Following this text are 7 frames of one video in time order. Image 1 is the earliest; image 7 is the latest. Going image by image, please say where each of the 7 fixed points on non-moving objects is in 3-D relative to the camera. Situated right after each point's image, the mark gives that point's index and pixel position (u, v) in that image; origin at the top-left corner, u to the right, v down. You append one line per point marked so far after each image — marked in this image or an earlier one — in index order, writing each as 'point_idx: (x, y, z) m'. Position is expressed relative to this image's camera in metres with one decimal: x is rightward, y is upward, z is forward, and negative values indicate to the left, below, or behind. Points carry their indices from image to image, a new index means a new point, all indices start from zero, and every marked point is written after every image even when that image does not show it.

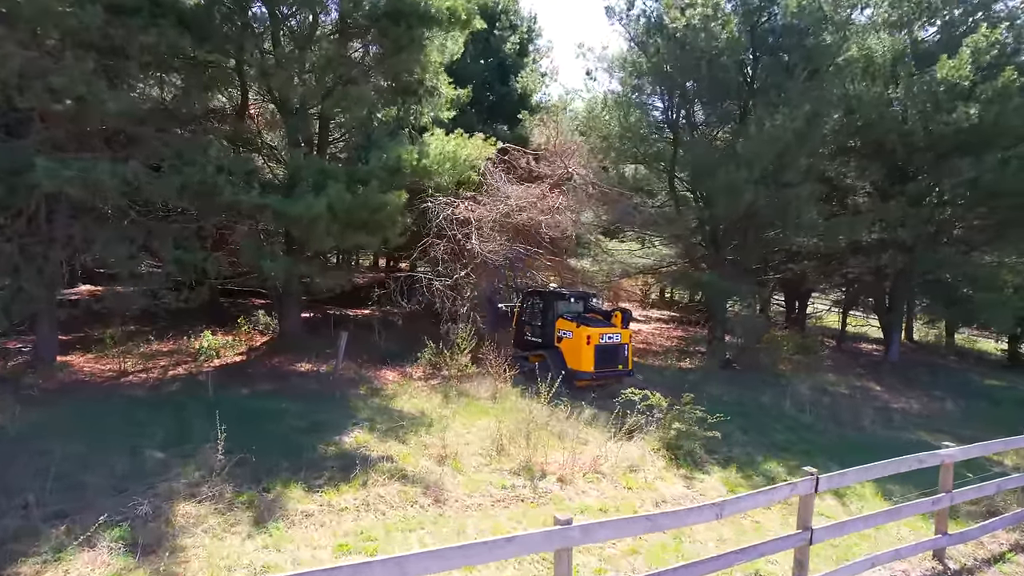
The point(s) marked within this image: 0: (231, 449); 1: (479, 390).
0: (-2.9, -1.7, +6.8) m
1: (-0.5, -1.6, +9.9) m
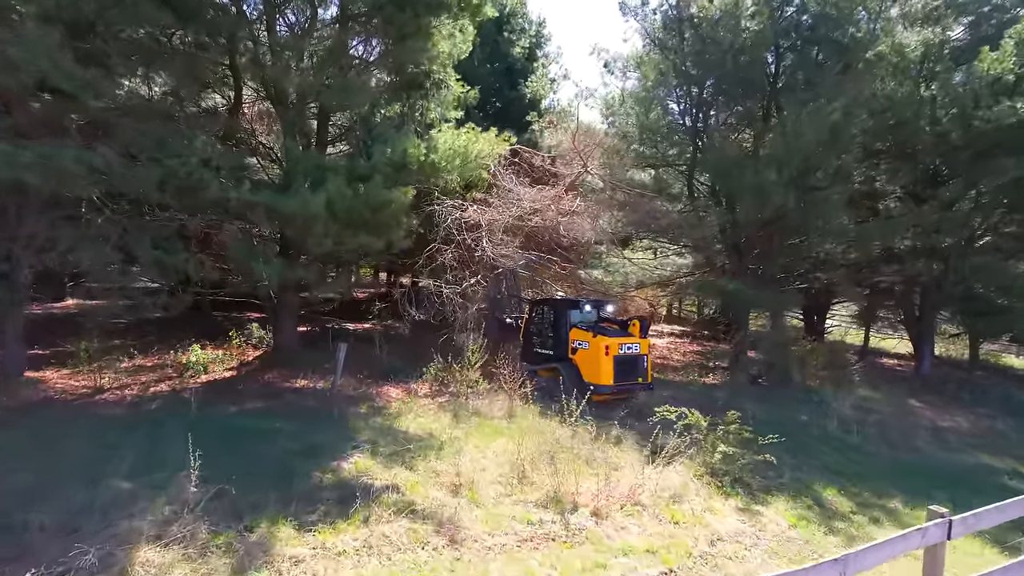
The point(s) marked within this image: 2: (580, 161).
0: (-2.7, -1.7, +5.8) m
1: (-0.3, -1.7, +8.9) m
2: (+1.4, +2.7, +13.7) m
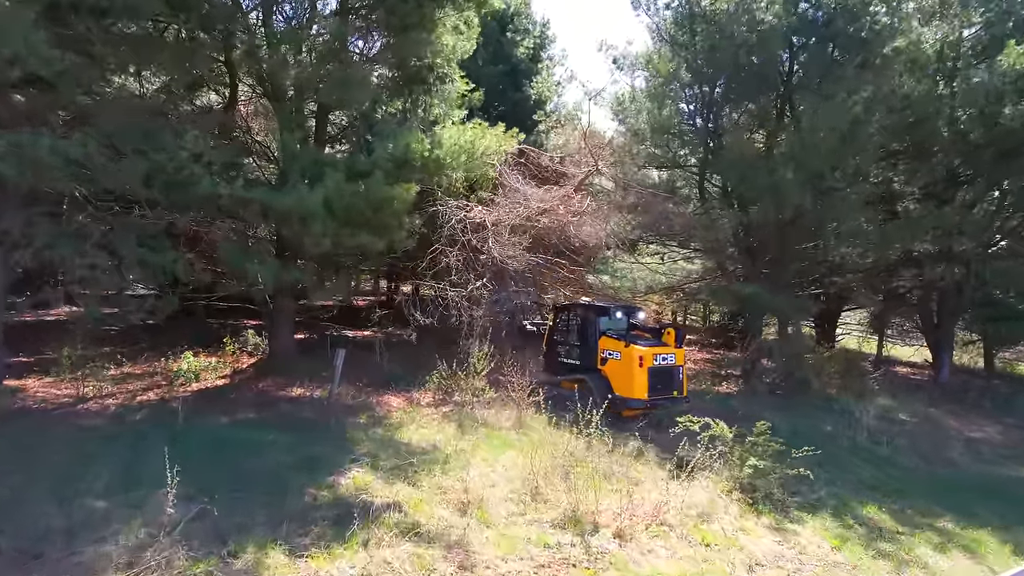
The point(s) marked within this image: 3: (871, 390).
0: (-2.6, -1.7, +5.3) m
1: (-0.1, -1.7, +8.4) m
2: (+1.6, +2.6, +13.3) m
3: (+7.0, -2.0, +12.7) m
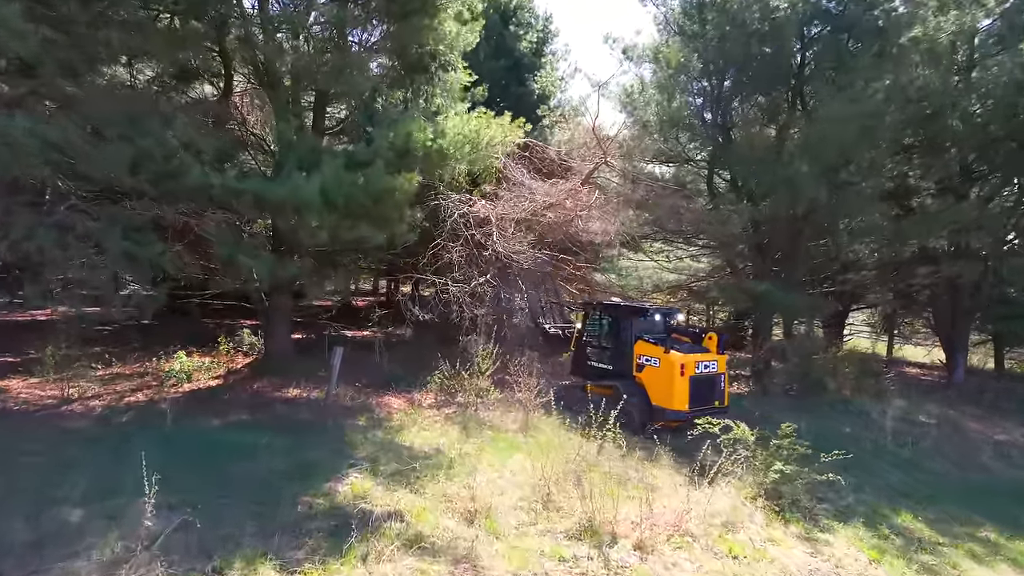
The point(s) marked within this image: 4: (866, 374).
0: (-2.5, -1.6, +4.9) m
1: (-0.1, -1.6, +8.0) m
2: (+1.6, +2.6, +12.9) m
3: (+7.1, -1.9, +12.3) m
4: (+6.9, -1.7, +12.7) m
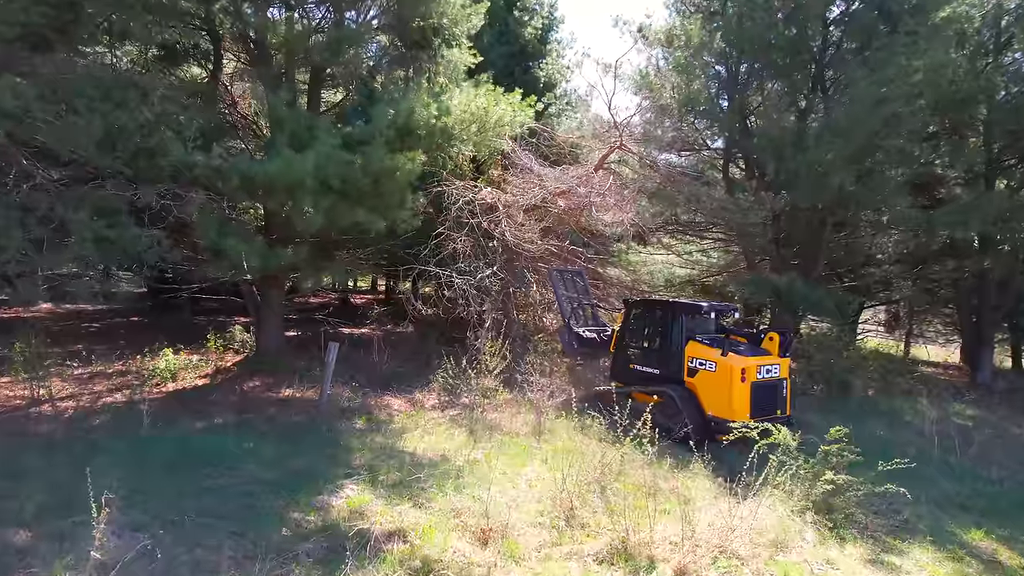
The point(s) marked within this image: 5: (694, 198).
0: (-2.4, -1.5, +4.2) m
1: (+0.1, -1.5, +7.4) m
2: (+1.7, +2.7, +12.2) m
3: (+7.2, -1.8, +11.7) m
4: (+7.0, -1.6, +12.0) m
5: (+3.0, +1.5, +10.7) m
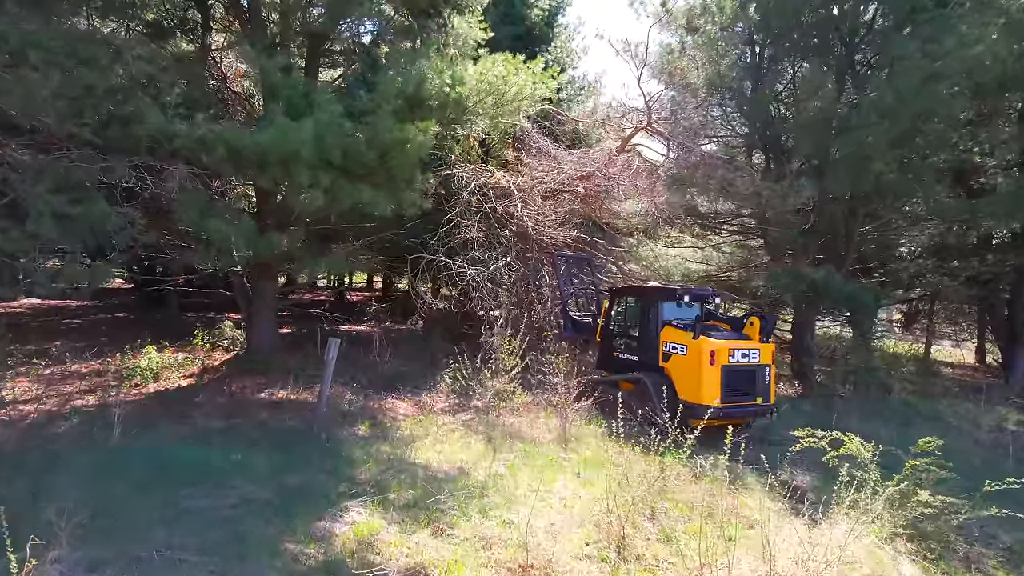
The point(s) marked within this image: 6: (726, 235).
0: (-2.1, -1.4, +3.4) m
1: (+0.3, -1.4, +6.5) m
2: (+1.9, +2.8, +11.4) m
3: (+7.4, -1.8, +10.9) m
4: (+7.2, -1.5, +11.3) m
5: (+3.2, +1.6, +9.9) m
6: (+4.1, +1.0, +12.2) m
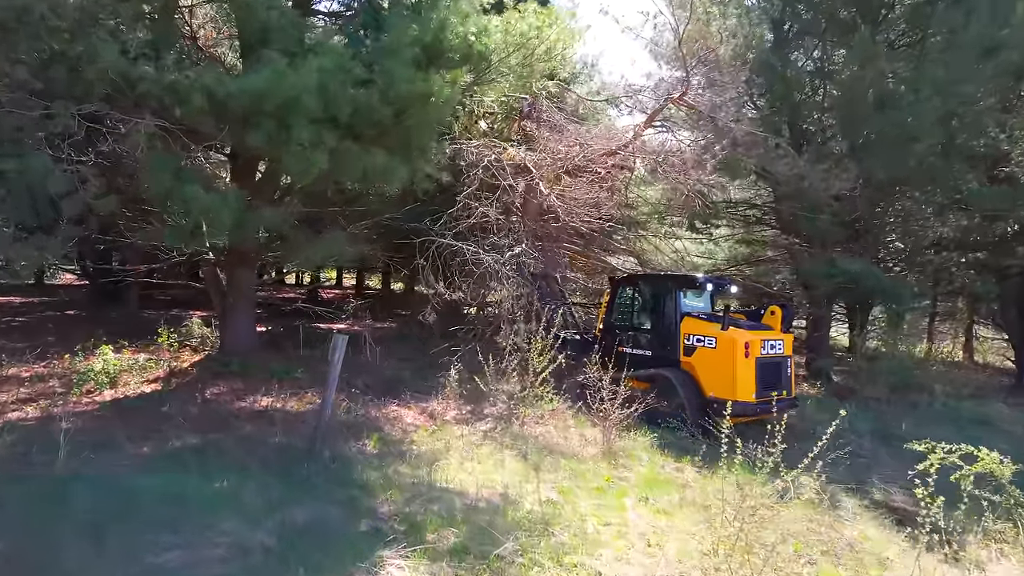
0: (-1.6, -1.3, +2.2) m
1: (+0.6, -1.3, +5.5) m
2: (+2.0, +3.0, +10.5) m
3: (+7.5, -1.7, +10.3) m
4: (+7.3, -1.4, +10.6) m
5: (+3.4, +1.7, +9.1) m
6: (+4.1, +1.1, +11.3) m
